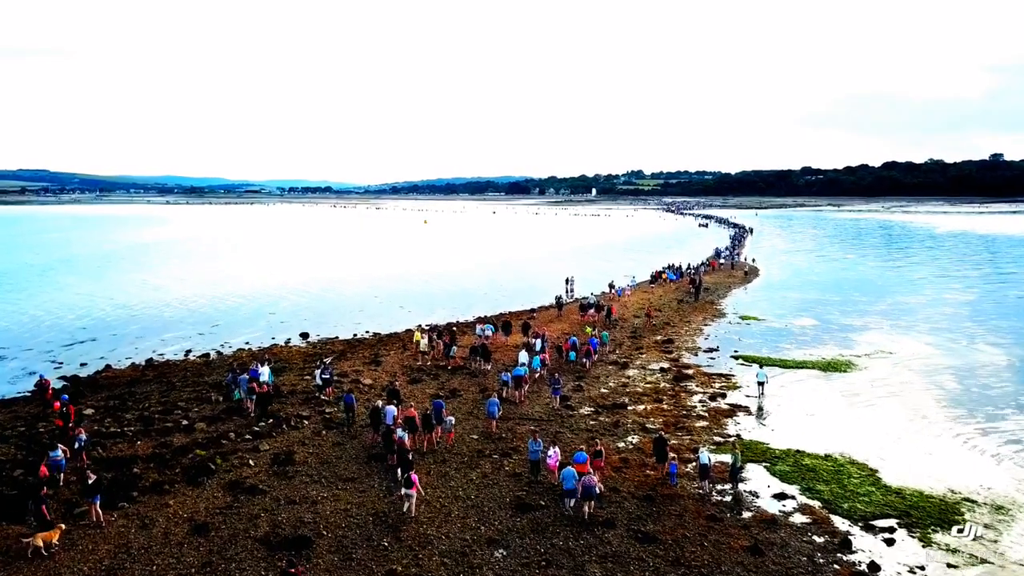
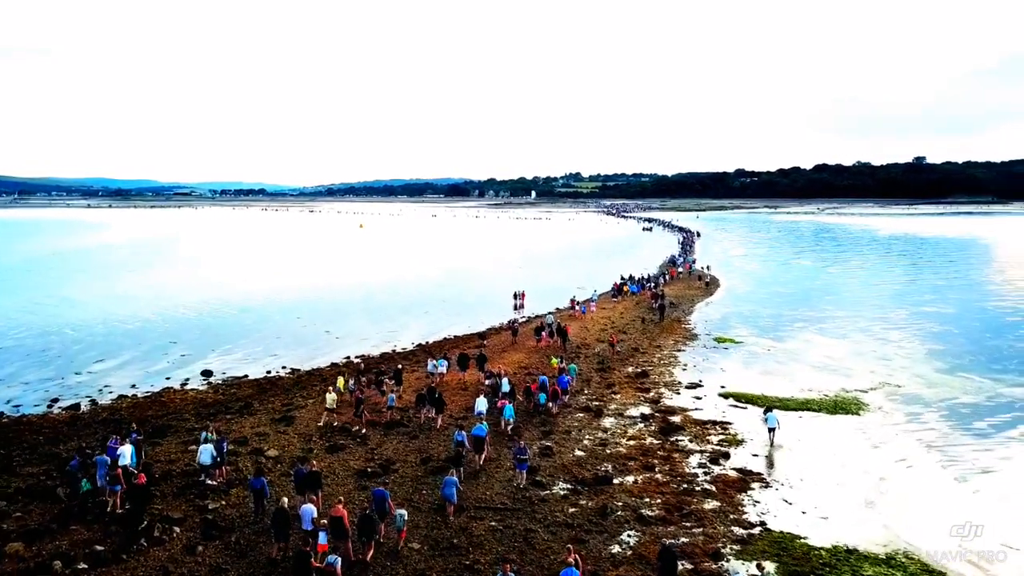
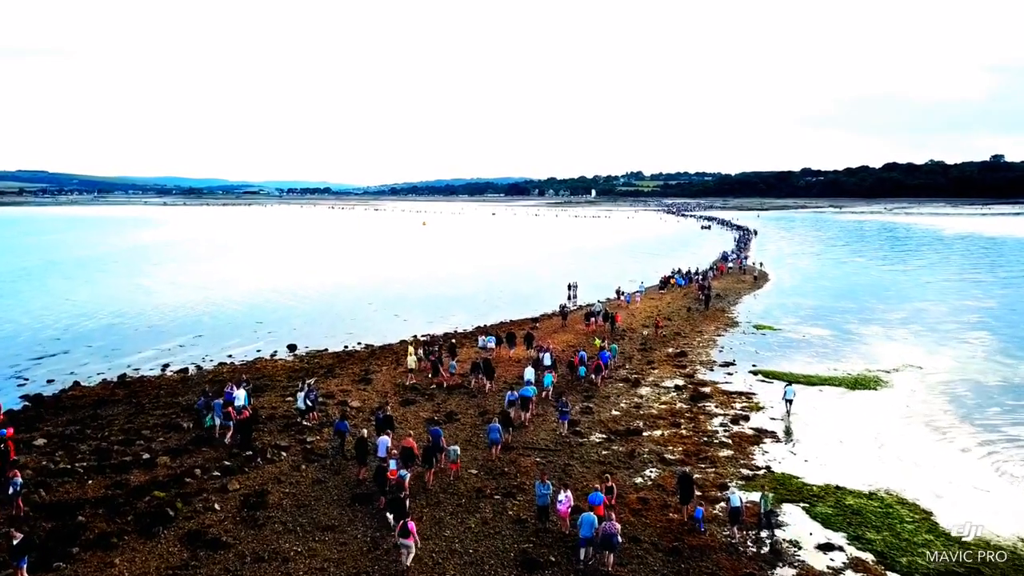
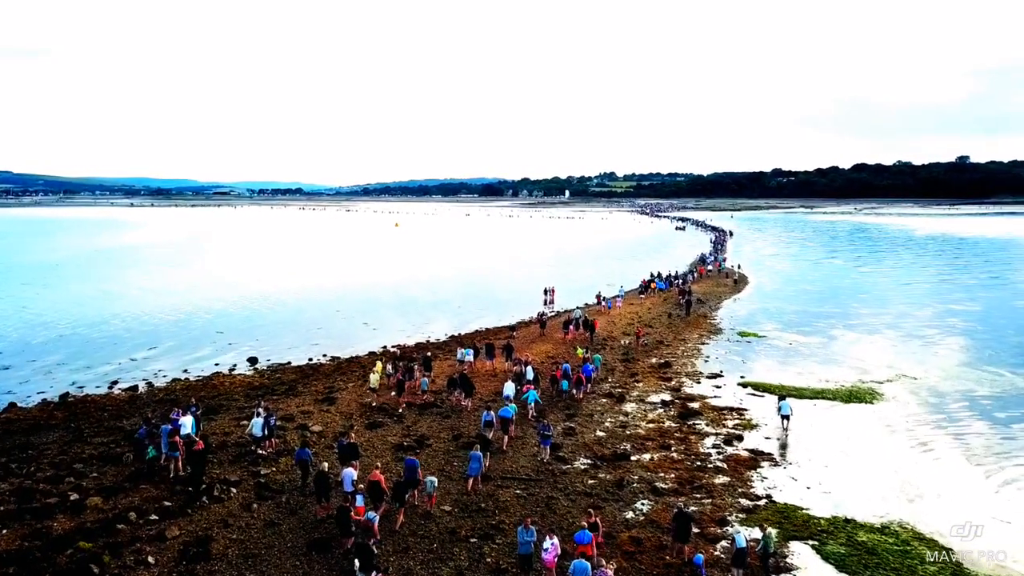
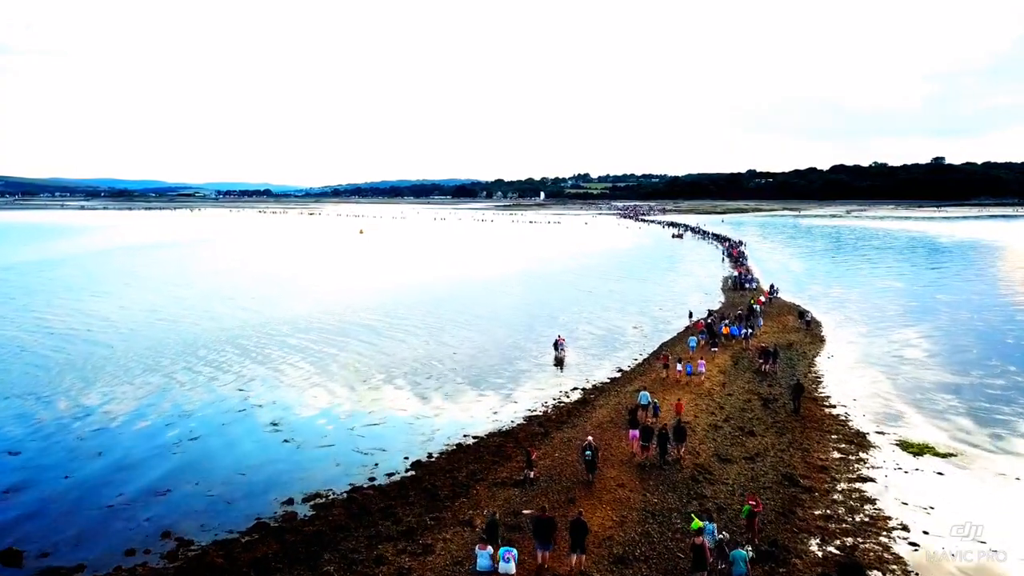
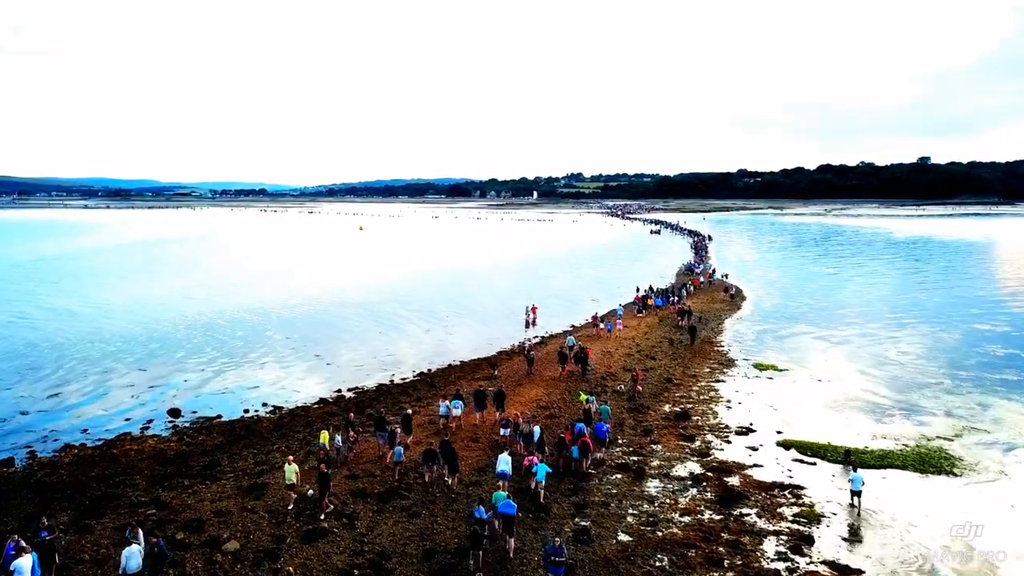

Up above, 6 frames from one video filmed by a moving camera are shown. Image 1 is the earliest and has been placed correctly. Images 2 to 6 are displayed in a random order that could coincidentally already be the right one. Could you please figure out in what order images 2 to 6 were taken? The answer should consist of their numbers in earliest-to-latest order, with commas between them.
3, 4, 2, 6, 5
